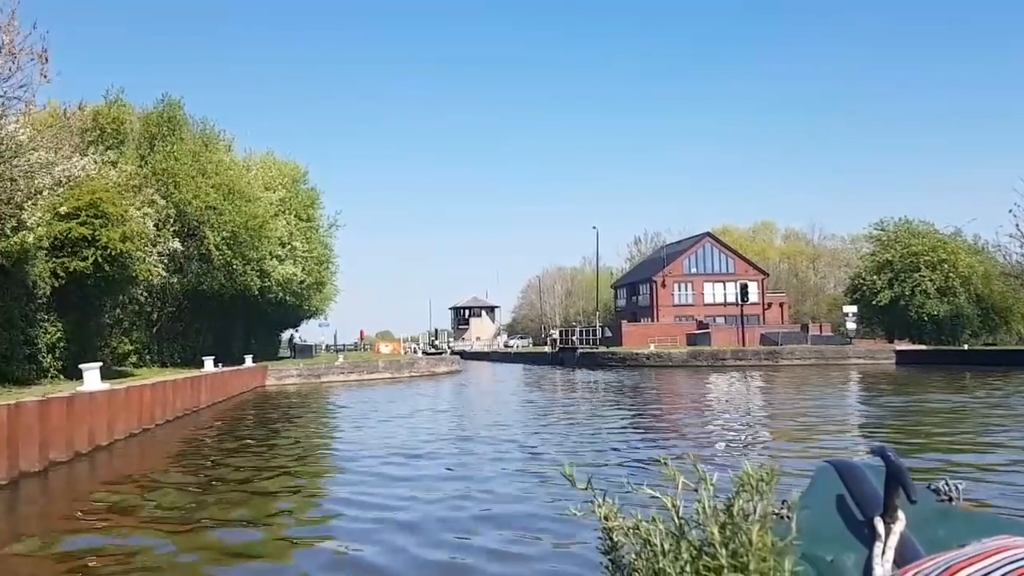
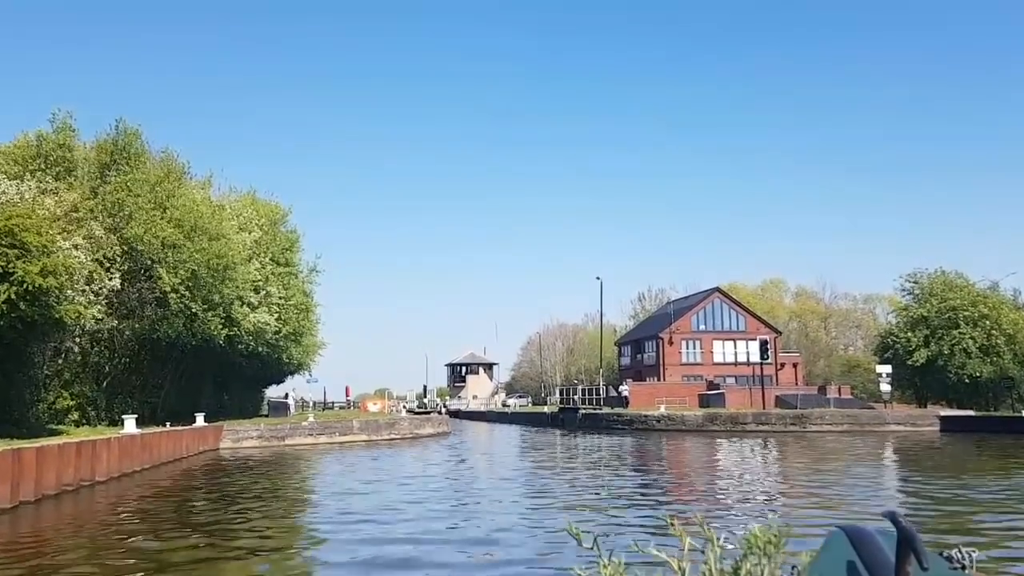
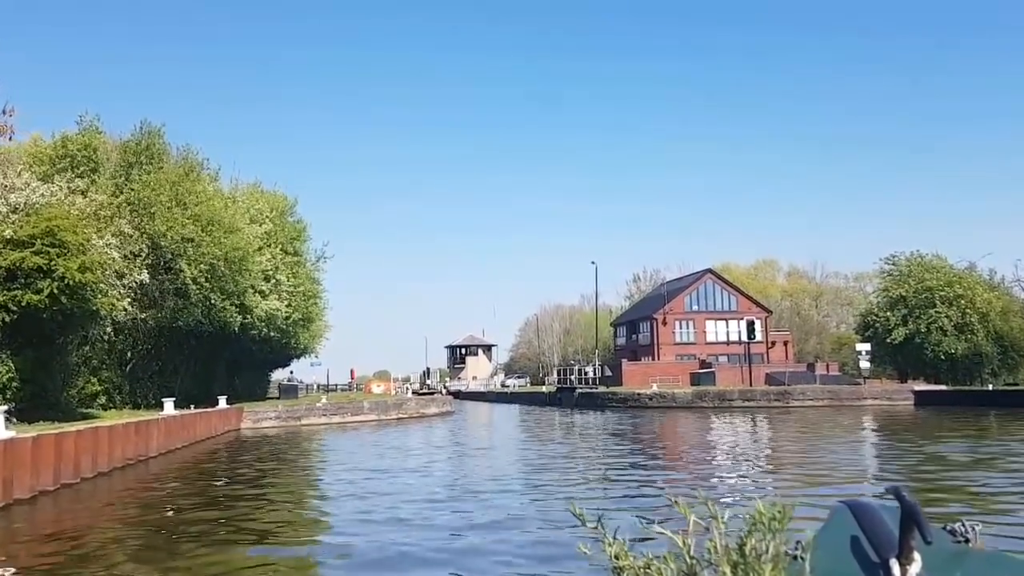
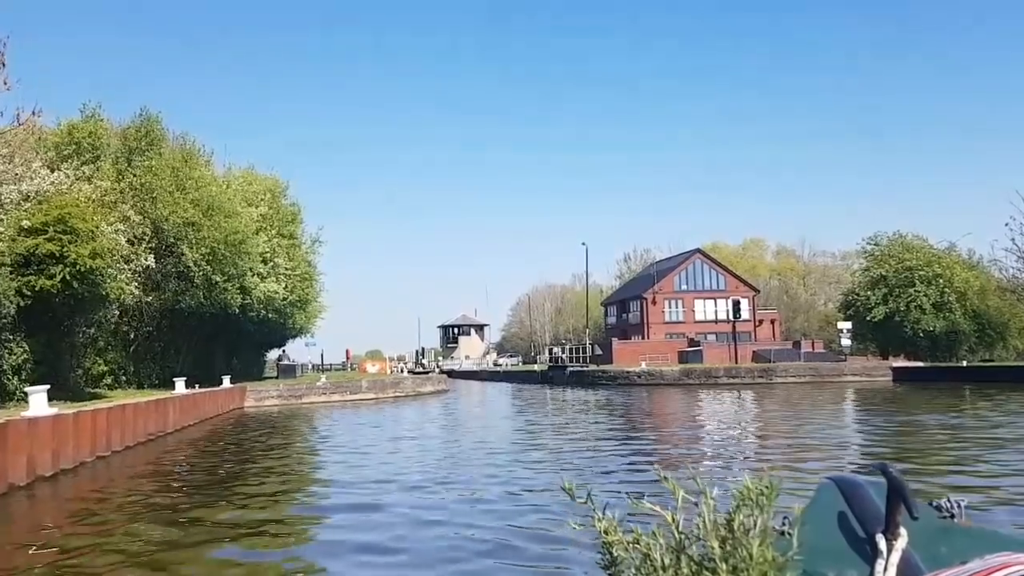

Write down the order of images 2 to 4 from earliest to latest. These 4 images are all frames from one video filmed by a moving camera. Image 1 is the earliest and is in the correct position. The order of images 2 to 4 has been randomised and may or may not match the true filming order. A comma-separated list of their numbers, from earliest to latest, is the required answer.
4, 3, 2
